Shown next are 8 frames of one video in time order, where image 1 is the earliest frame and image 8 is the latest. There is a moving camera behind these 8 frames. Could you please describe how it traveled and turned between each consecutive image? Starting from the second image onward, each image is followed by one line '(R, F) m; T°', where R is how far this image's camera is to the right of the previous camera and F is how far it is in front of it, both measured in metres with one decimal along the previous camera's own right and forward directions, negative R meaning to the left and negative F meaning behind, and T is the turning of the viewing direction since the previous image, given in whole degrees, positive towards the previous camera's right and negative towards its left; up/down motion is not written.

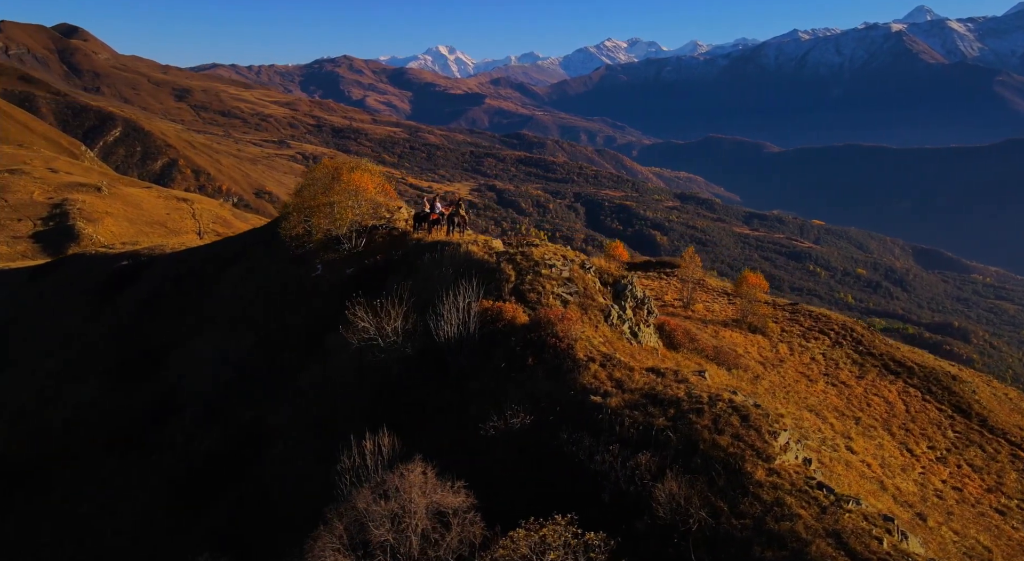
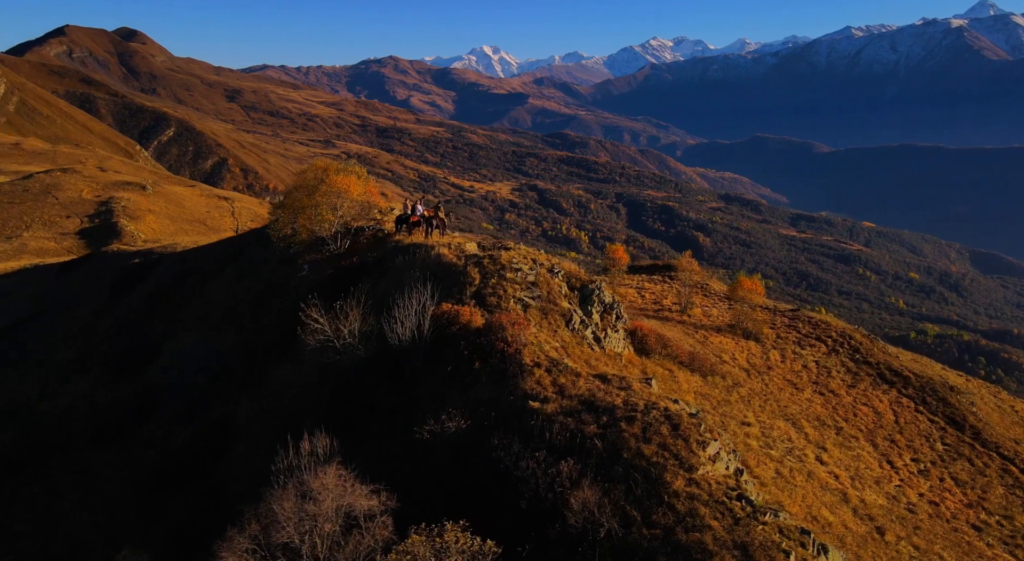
(+7.2, -0.9) m; -4°
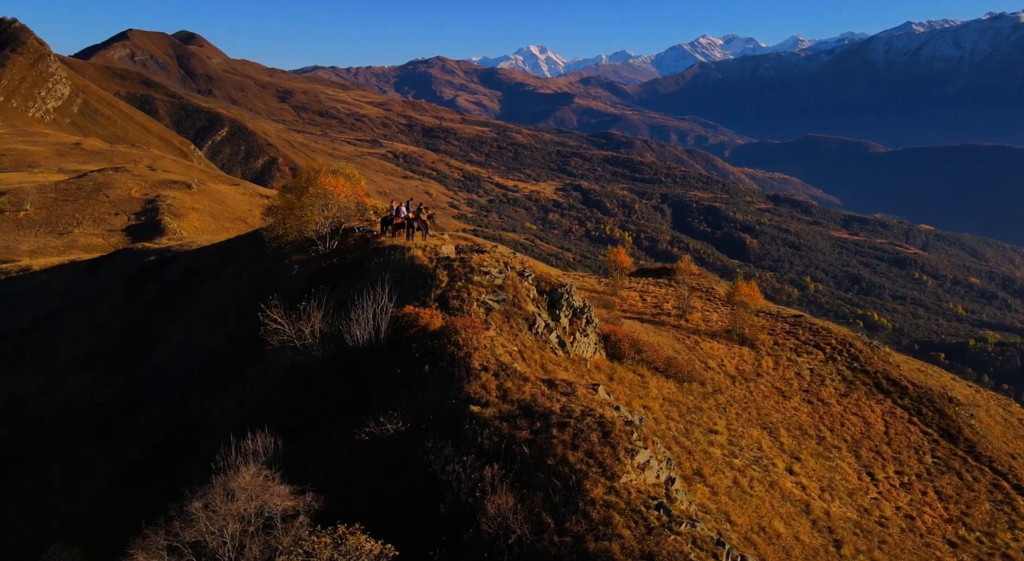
(+7.5, -0.6) m; -4°
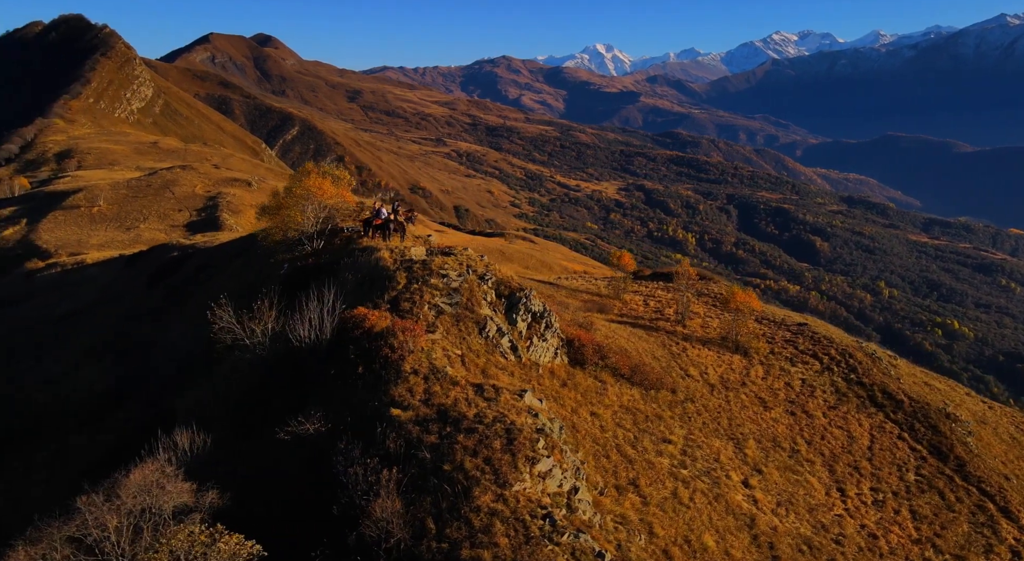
(+10.4, 0.0) m; -6°
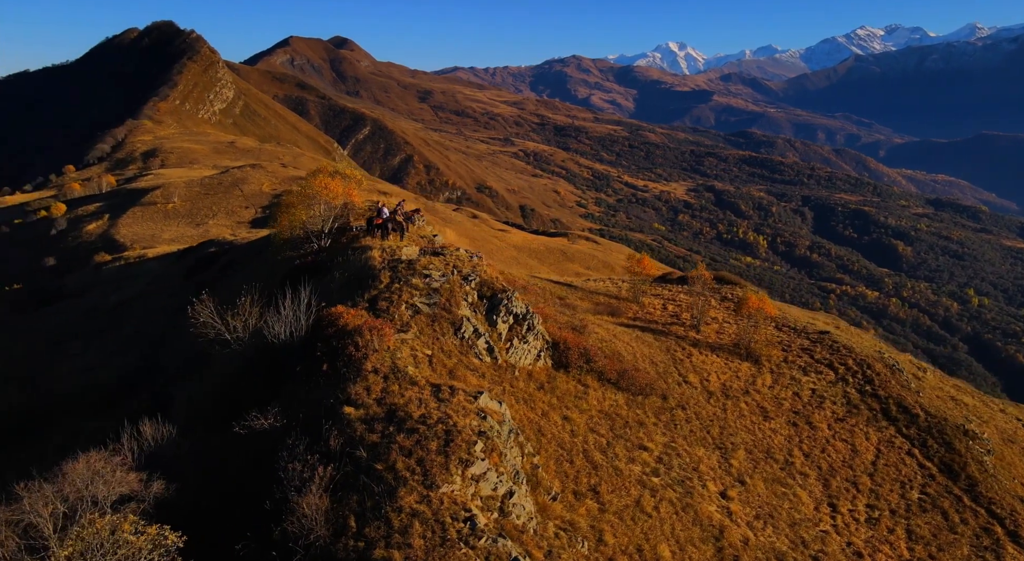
(+8.5, +0.5) m; -6°
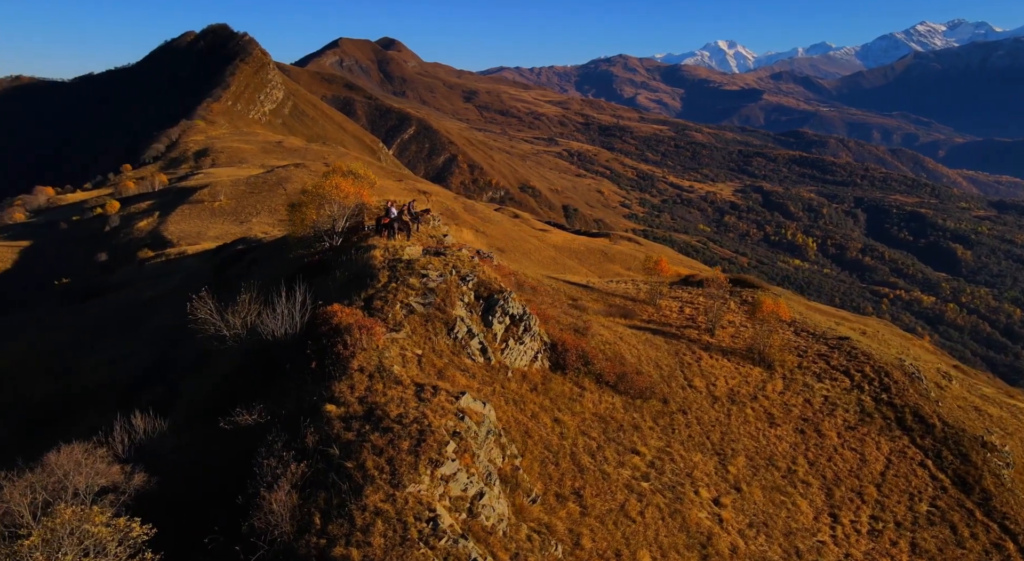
(+4.7, +0.3) m; -4°
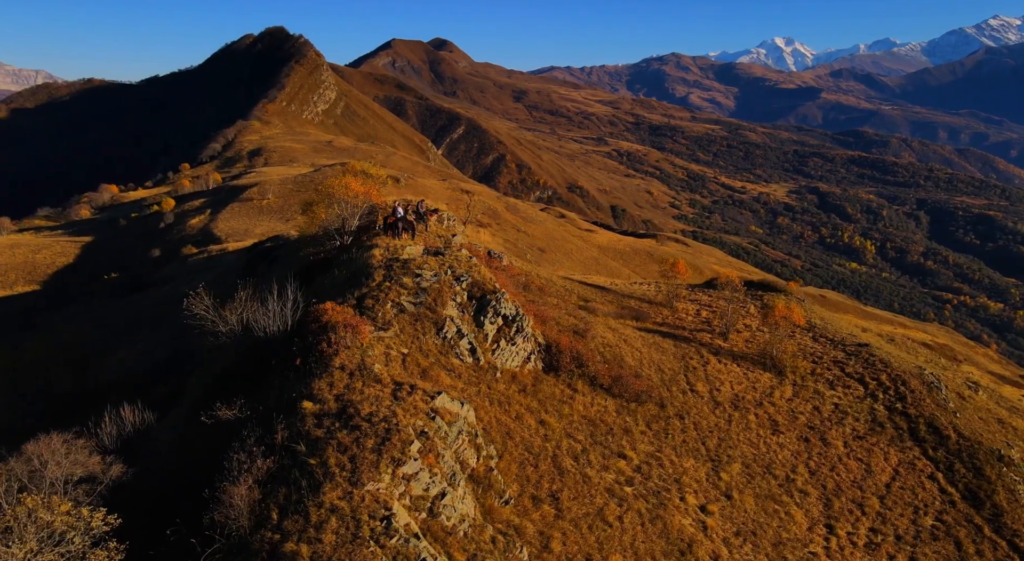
(+5.5, +0.5) m; -4°
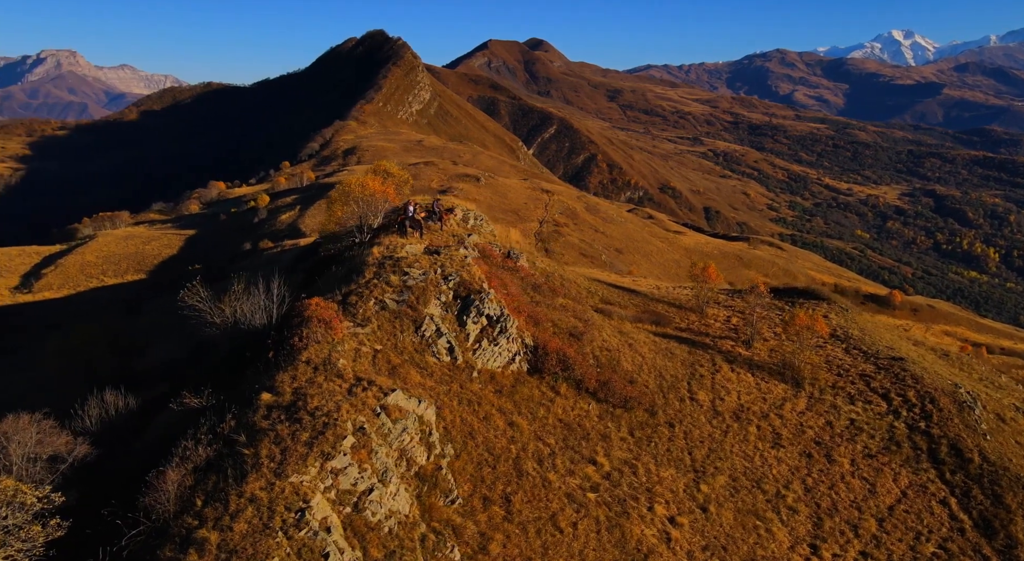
(+10.5, +1.4) m; -8°
